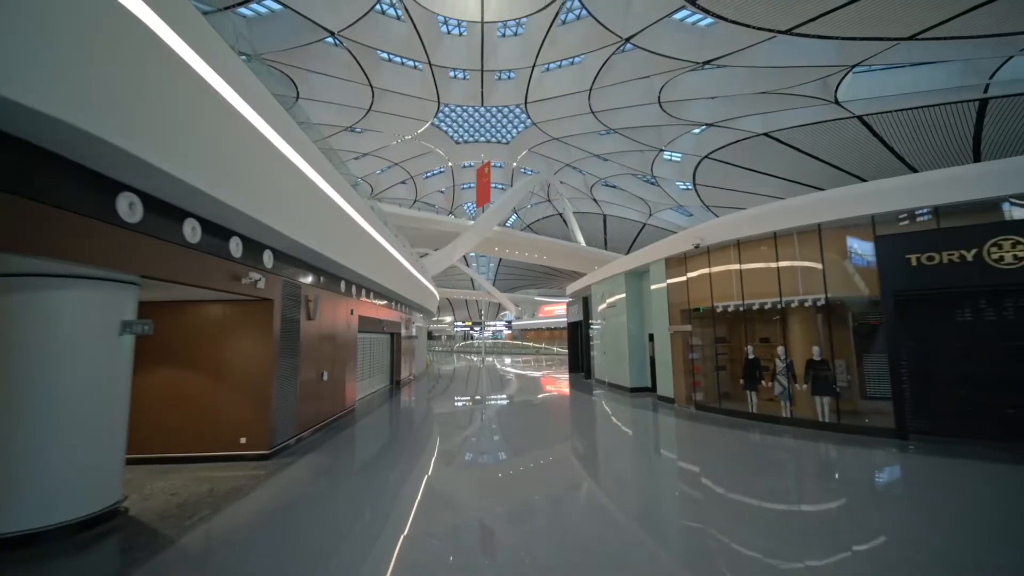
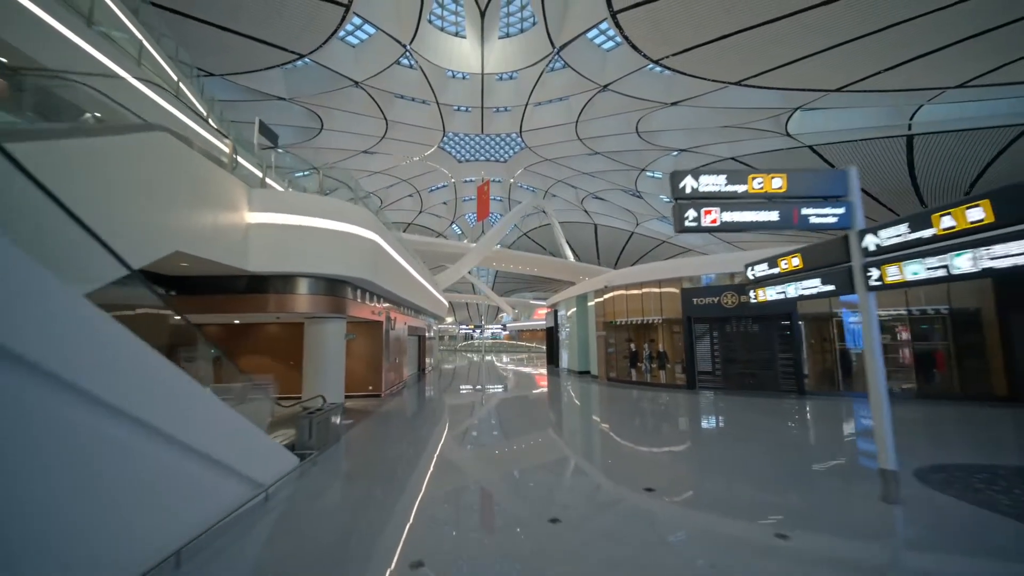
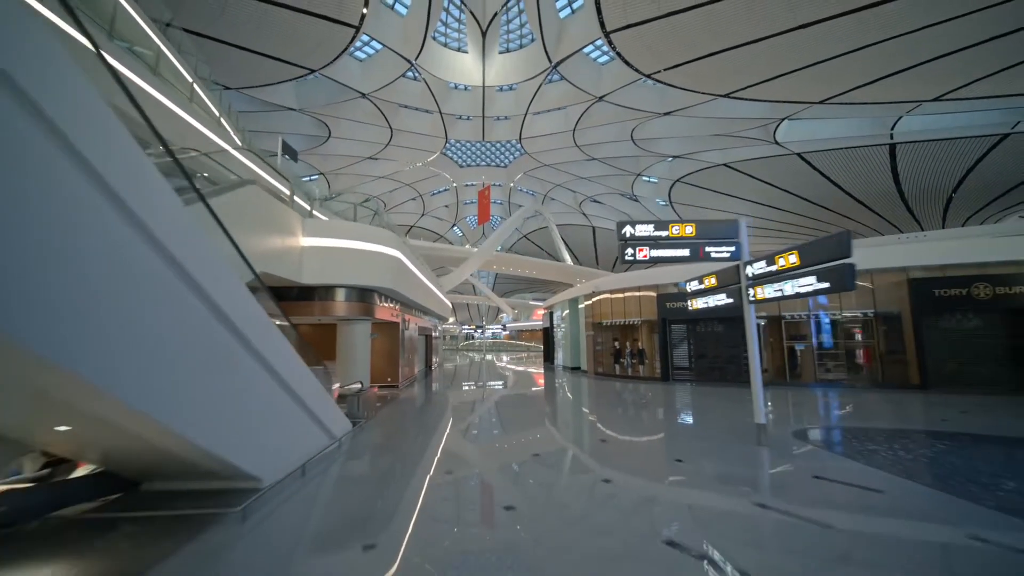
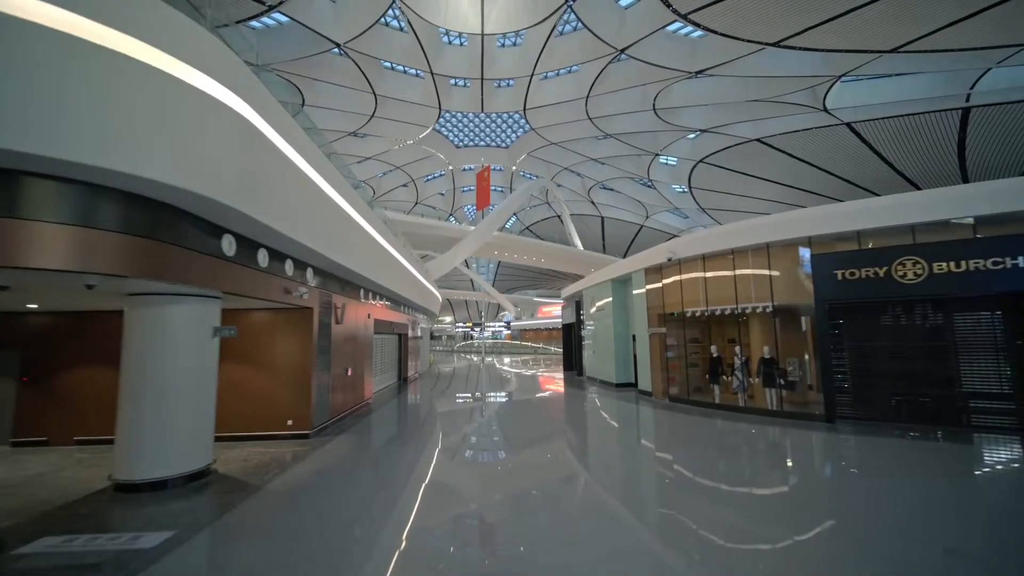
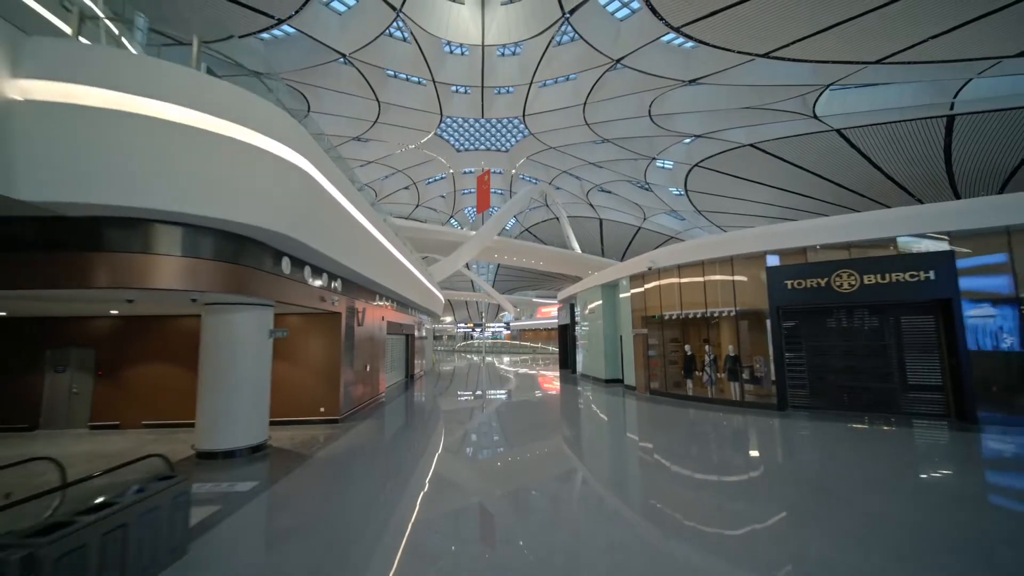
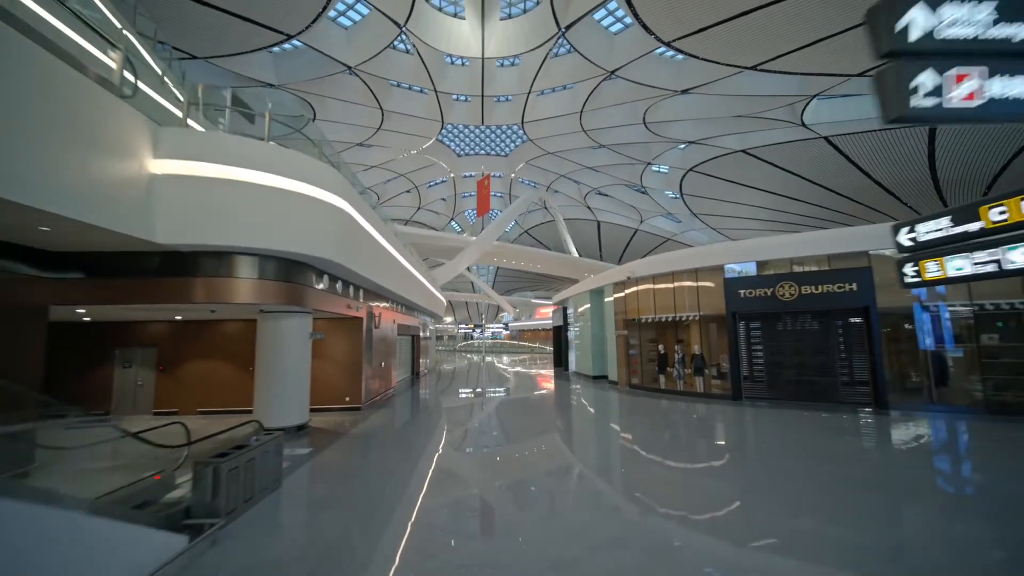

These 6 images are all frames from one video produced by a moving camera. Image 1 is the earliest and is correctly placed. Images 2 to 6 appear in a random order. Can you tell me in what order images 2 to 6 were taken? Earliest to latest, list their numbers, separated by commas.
4, 5, 6, 2, 3
